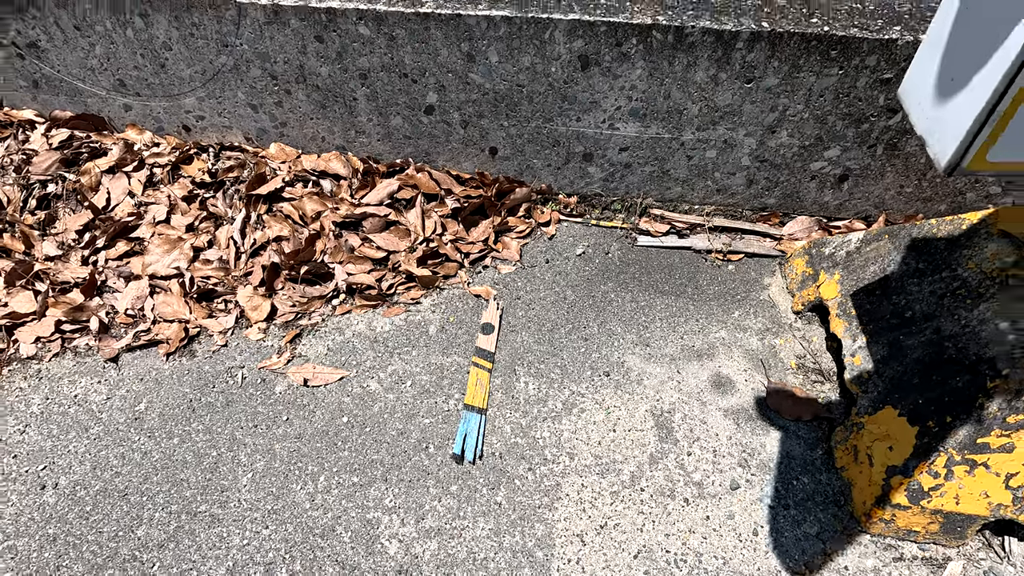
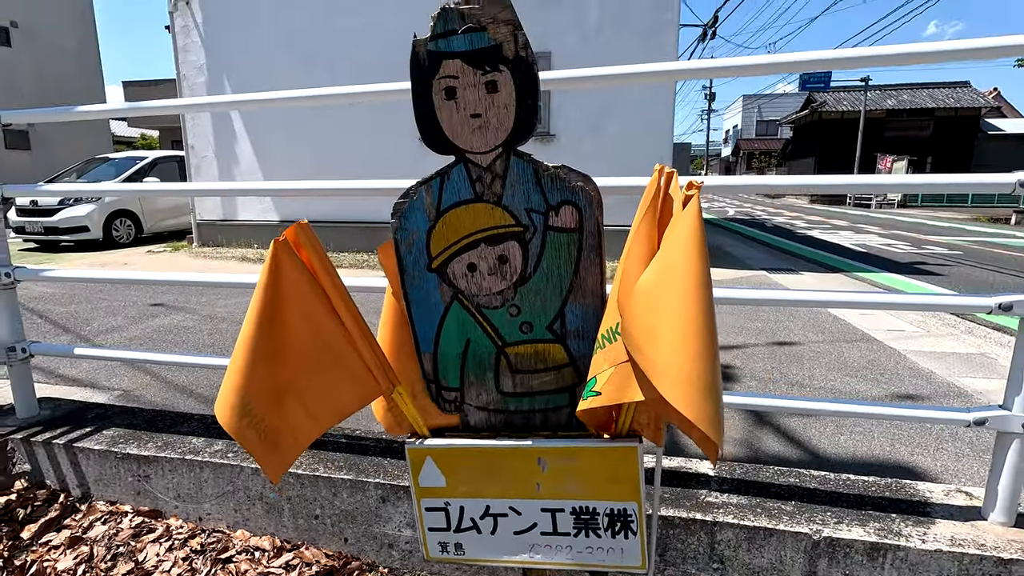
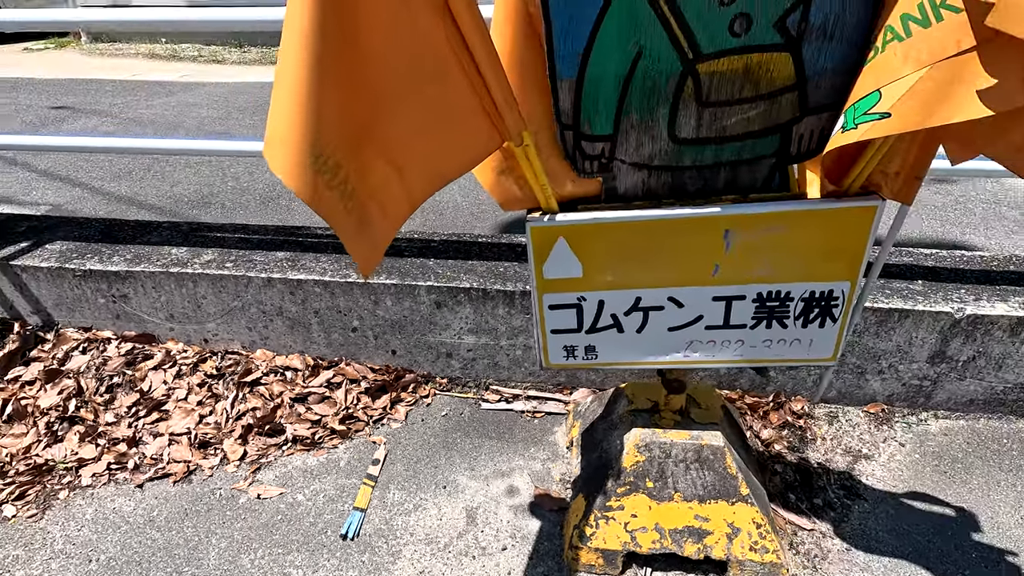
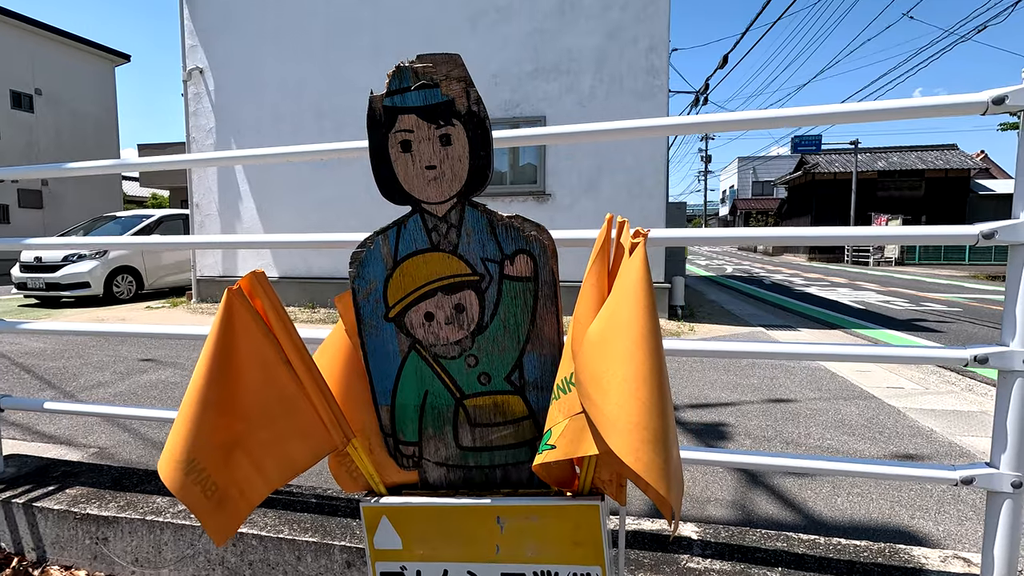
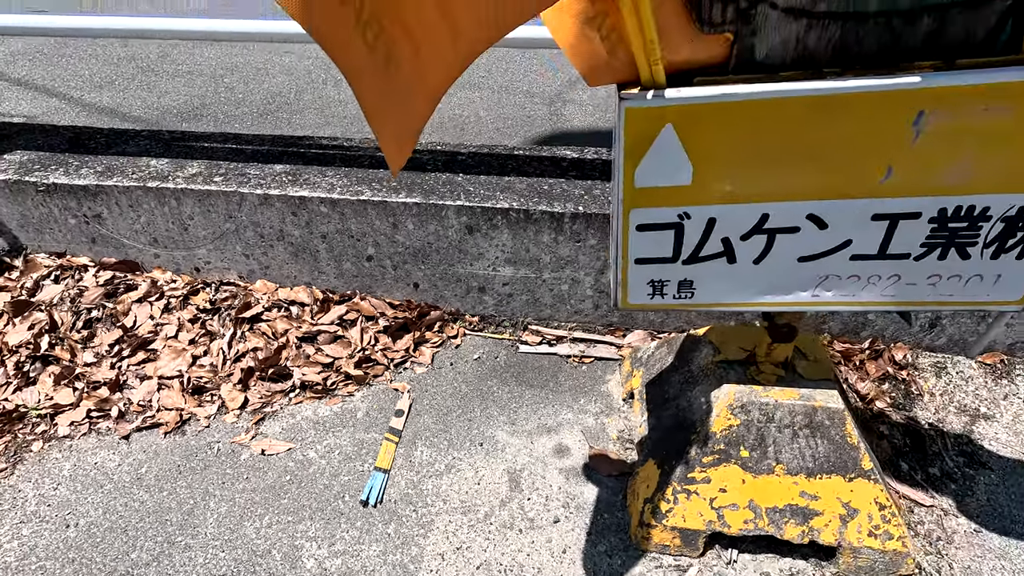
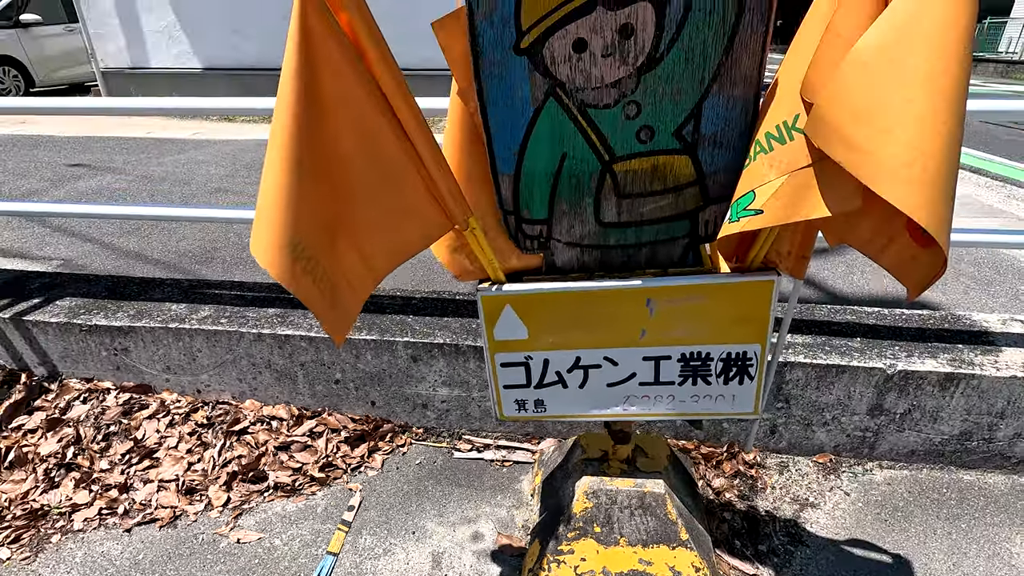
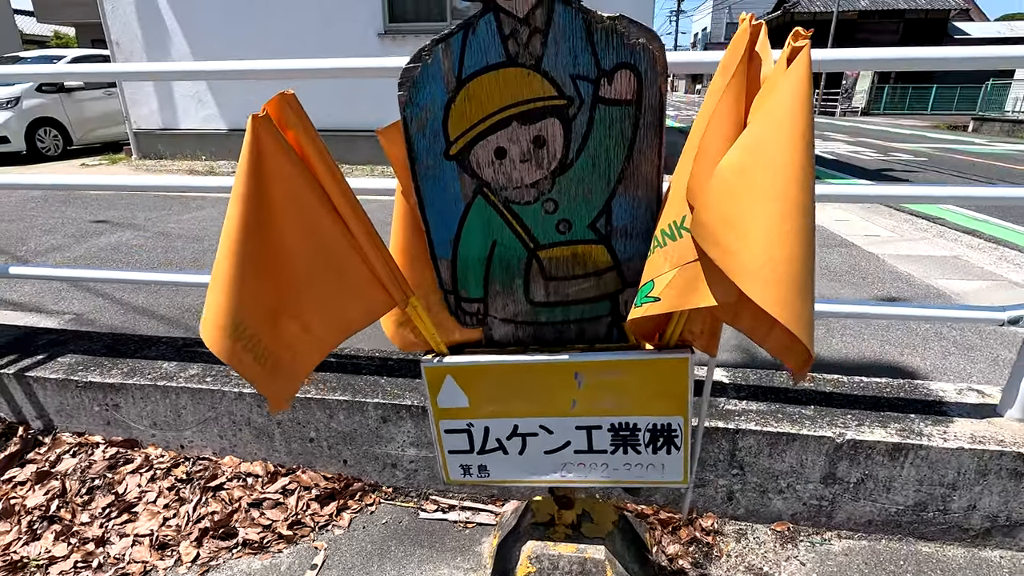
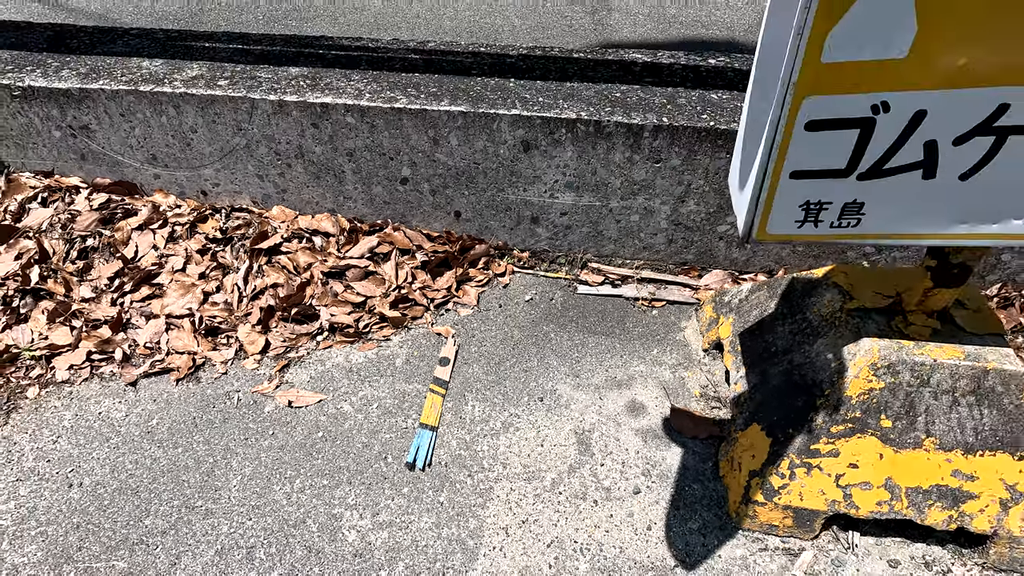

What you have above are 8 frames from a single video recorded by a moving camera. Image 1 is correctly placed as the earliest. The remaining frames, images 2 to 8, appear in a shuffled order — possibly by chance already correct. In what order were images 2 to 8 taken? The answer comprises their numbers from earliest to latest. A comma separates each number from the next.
8, 5, 3, 6, 7, 2, 4
